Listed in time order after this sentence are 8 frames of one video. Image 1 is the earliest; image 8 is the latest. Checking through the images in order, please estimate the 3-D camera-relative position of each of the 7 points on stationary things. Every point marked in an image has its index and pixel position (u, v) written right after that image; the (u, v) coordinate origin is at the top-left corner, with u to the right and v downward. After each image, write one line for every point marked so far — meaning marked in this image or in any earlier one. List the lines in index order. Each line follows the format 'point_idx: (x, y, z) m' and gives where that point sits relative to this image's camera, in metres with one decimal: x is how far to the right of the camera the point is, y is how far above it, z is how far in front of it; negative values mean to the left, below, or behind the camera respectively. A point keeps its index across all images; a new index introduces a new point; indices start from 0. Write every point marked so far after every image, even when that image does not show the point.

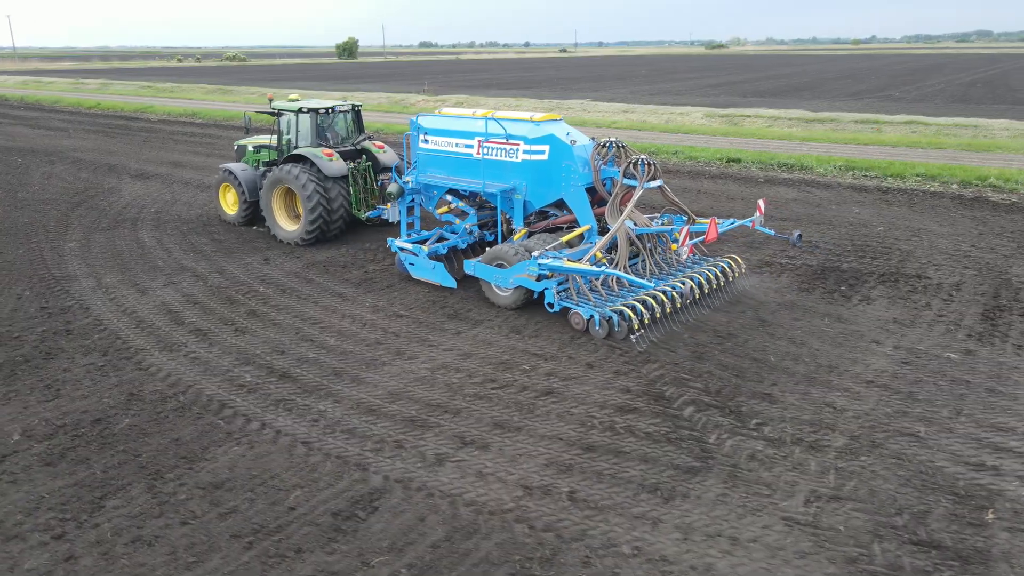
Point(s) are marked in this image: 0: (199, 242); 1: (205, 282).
0: (-4.7, +0.7, +10.7) m
1: (-3.7, +0.1, +8.6) m
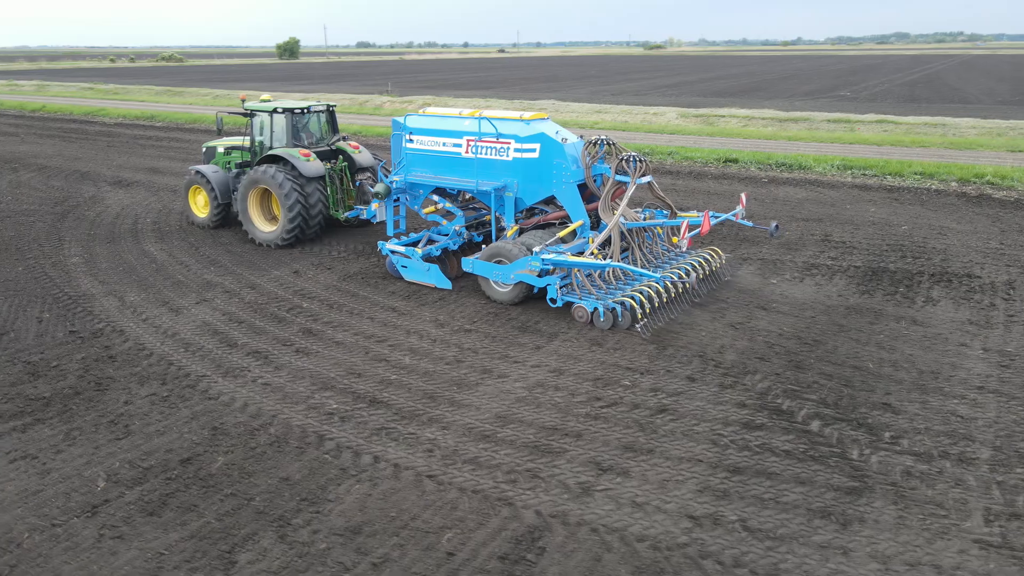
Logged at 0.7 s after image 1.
0: (-4.2, +0.5, +10.1) m
1: (-3.1, -0.1, +8.1) m
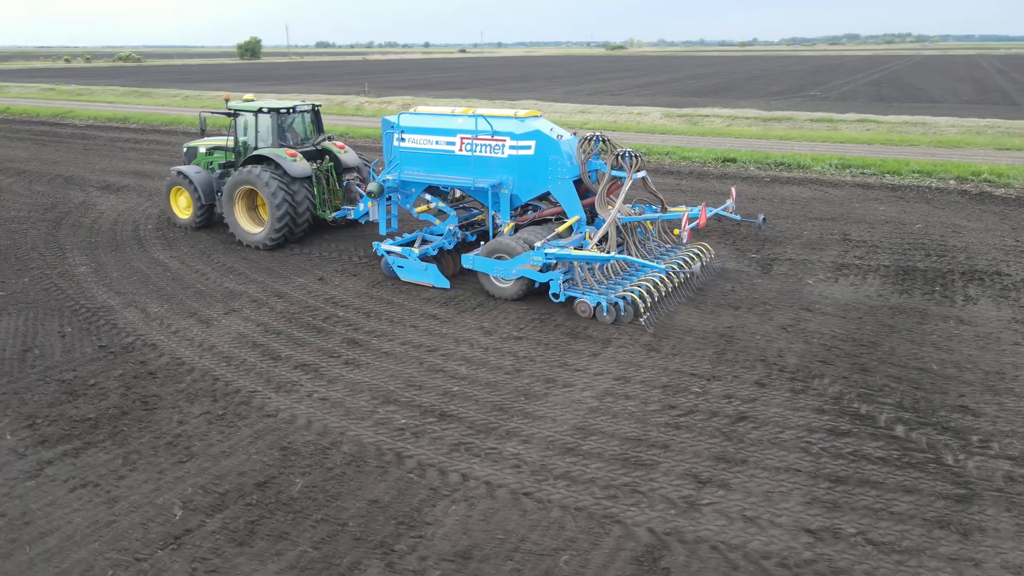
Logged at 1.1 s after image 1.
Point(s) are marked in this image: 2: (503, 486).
0: (-3.9, +0.4, +9.7) m
1: (-2.6, -0.2, +7.8) m
2: (-0.1, -1.3, +4.5) m
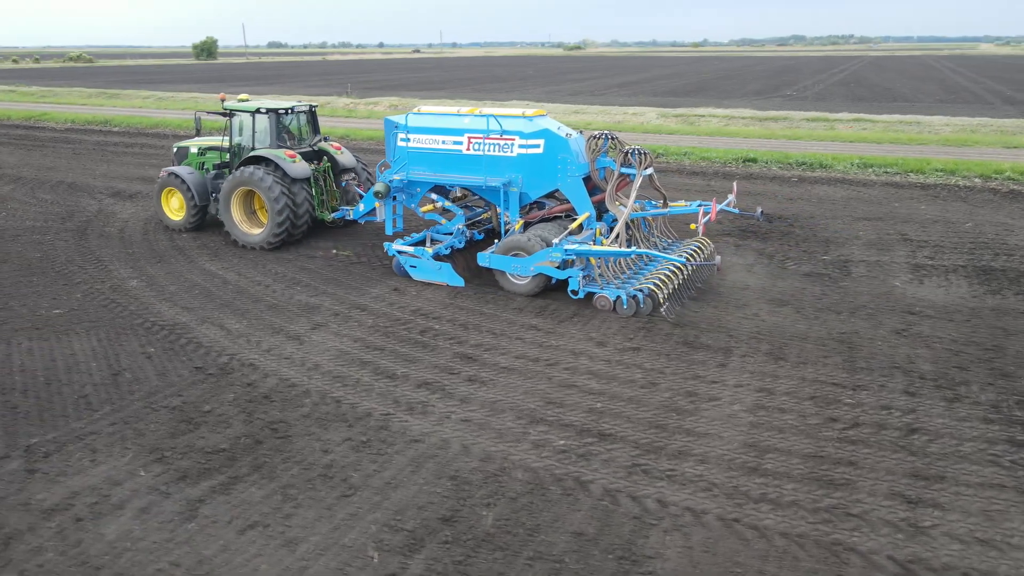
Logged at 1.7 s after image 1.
0: (-2.9, +0.2, +9.3) m
1: (-1.6, -0.4, +7.4) m
2: (+1.2, -1.3, +4.2) m
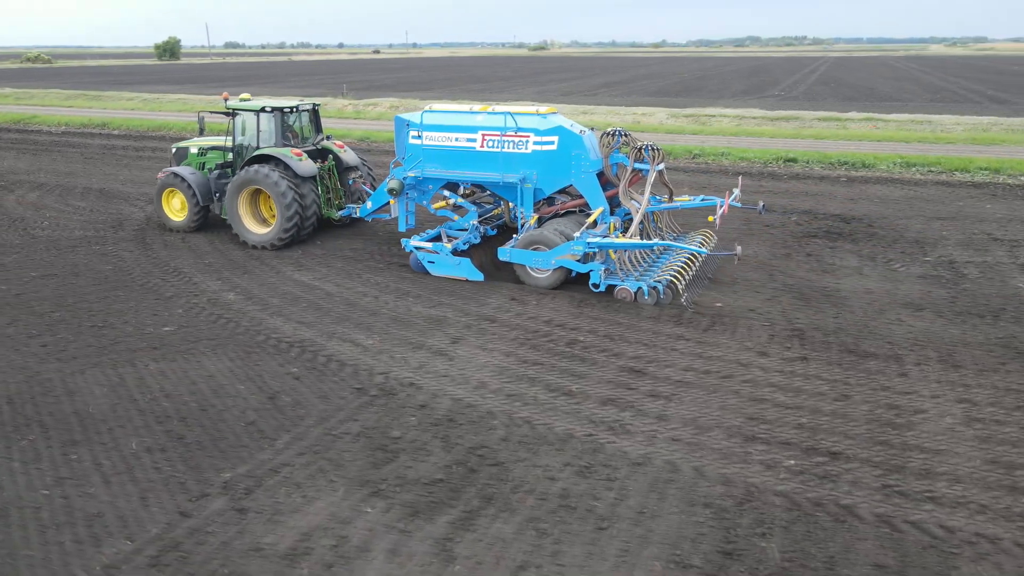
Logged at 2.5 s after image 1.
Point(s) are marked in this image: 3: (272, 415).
0: (-1.6, +0.1, +8.9) m
1: (-0.1, -0.5, +7.0) m
2: (+2.7, -1.4, +4.0) m
3: (-1.8, -1.0, +5.4) m
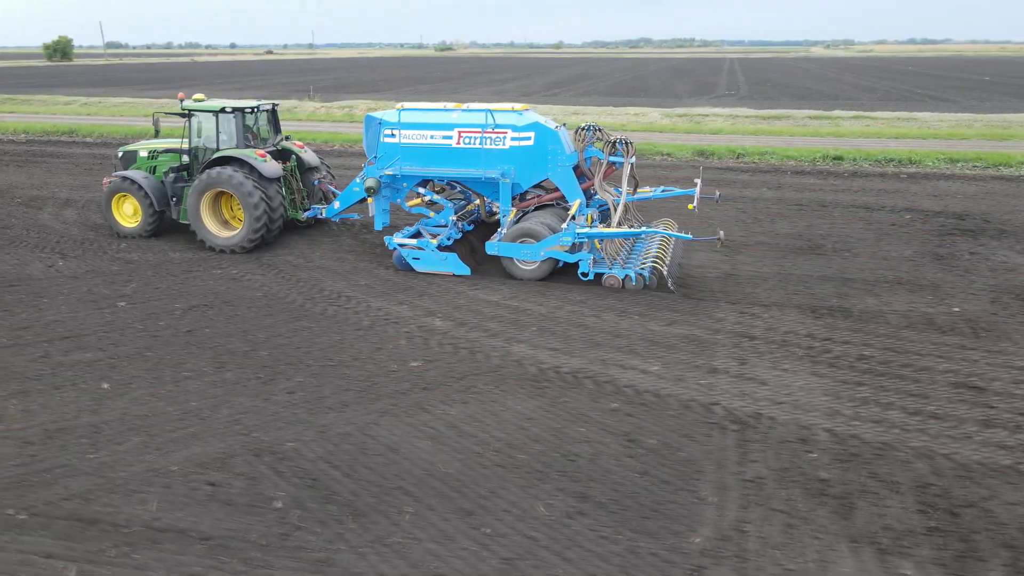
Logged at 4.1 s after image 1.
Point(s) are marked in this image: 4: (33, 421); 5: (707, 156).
0: (+0.8, -0.1, +8.2) m
1: (+2.5, -0.6, +6.5) m
2: (+5.7, -1.4, +3.8) m
3: (+1.0, -1.2, +4.8) m
4: (-3.6, -1.0, +5.4) m
5: (+5.2, +3.5, +18.9) m
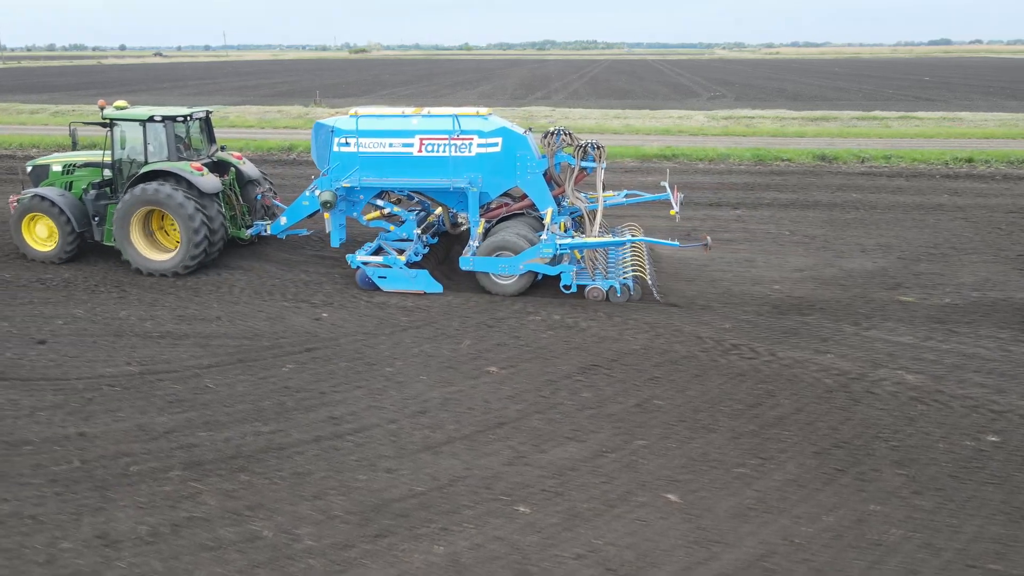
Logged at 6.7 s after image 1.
0: (+5.0, -0.5, +7.1) m
1: (+6.8, -0.9, +5.6) m
2: (+10.3, -1.6, +3.2) m
3: (+5.5, -1.5, +3.7) m
4: (+0.9, -1.5, +3.9) m
5: (+8.2, +3.3, +18.2) m
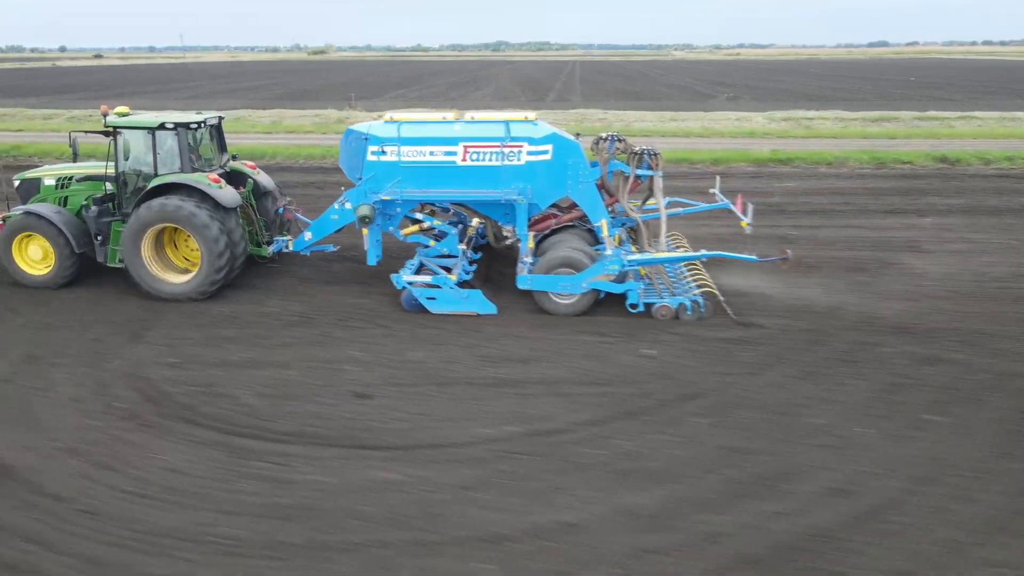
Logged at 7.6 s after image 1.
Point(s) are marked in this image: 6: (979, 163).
0: (+8.4, -0.6, +6.5) m
1: (+10.3, -1.0, +5.0) m
2: (+13.9, -1.6, +2.8) m
3: (+9.1, -1.7, +3.1) m
4: (+4.5, -1.8, +3.0) m
5: (+11.1, +3.1, +17.7) m
6: (+11.6, +3.1, +17.6) m
